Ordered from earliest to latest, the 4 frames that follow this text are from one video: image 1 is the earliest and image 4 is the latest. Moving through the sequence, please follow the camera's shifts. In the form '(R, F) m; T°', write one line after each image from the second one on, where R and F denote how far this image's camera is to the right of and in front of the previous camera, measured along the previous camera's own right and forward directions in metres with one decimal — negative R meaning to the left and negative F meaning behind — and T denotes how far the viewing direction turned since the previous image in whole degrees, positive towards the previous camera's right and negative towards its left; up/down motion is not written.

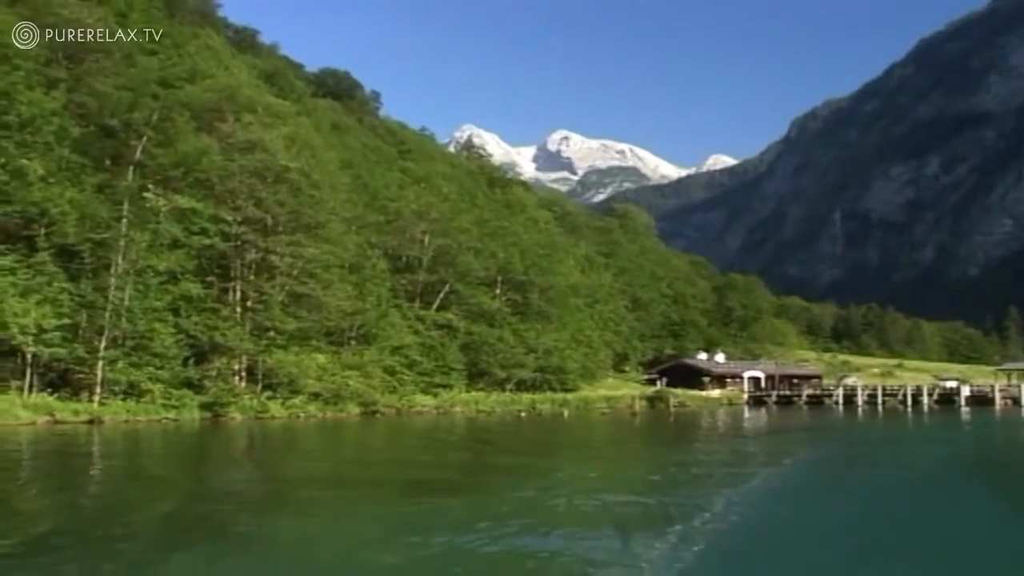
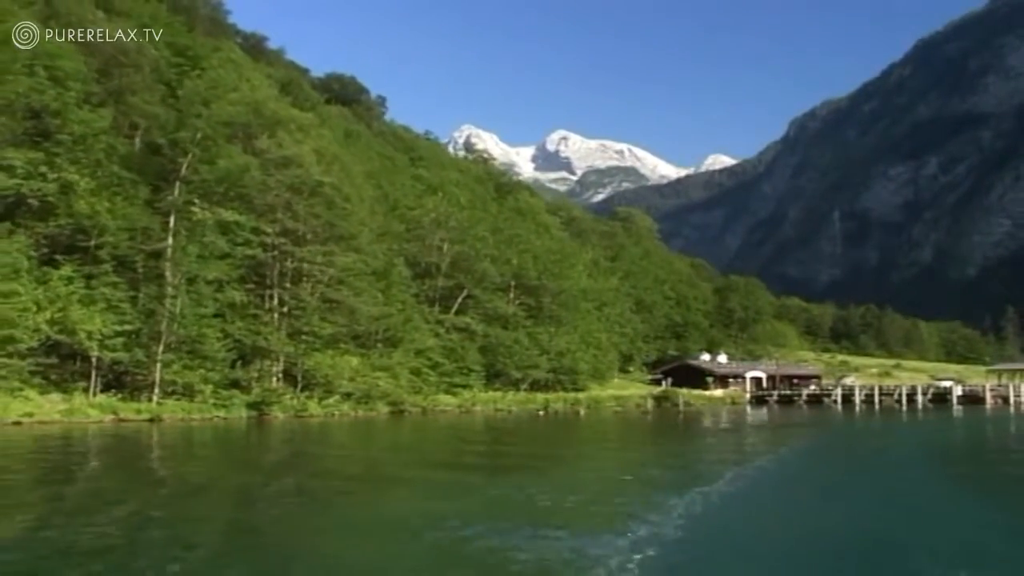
(-1.3, -4.4) m; 0°
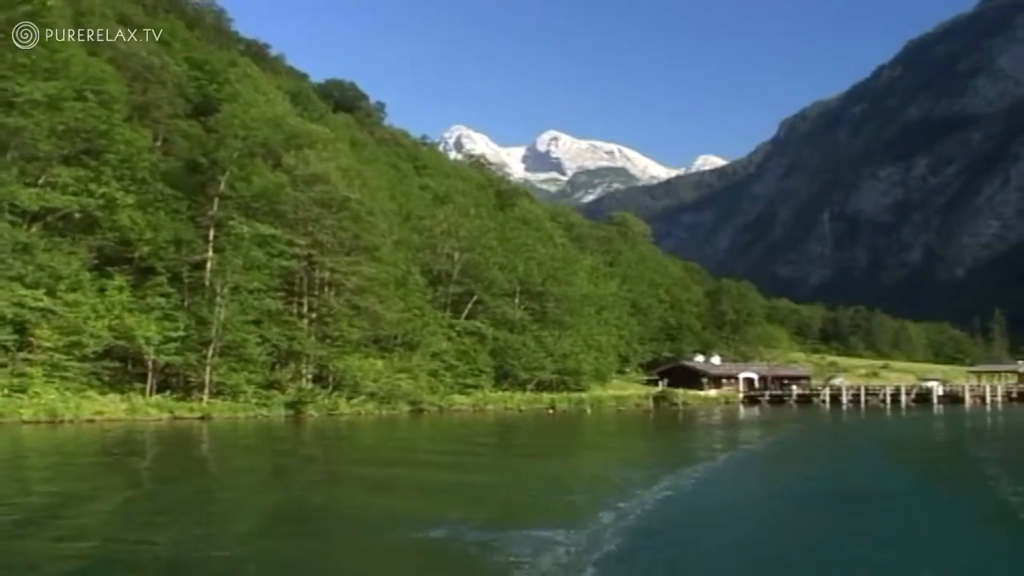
(-1.5, -5.6) m; 0°
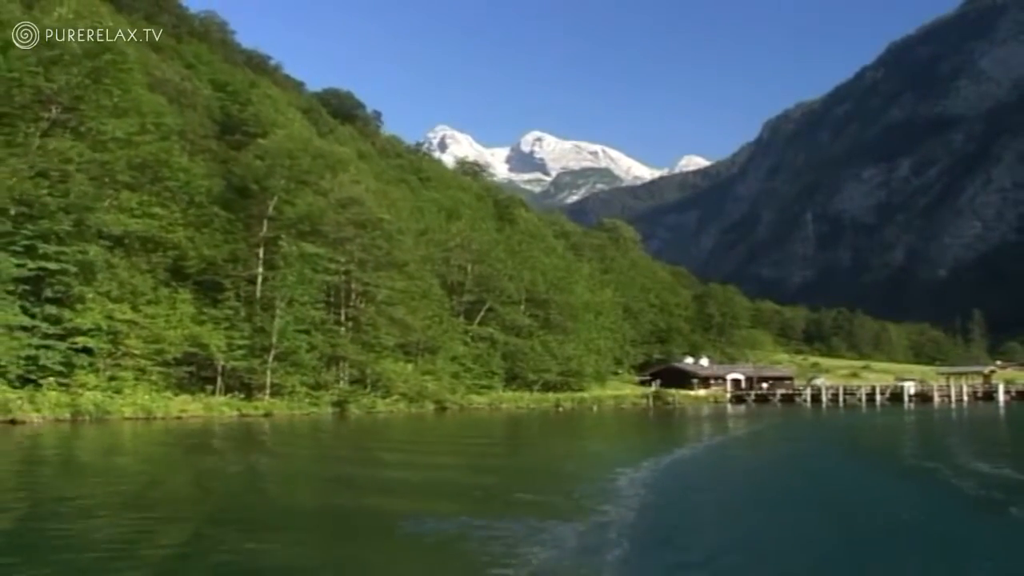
(-2.4, -9.0) m; +1°
